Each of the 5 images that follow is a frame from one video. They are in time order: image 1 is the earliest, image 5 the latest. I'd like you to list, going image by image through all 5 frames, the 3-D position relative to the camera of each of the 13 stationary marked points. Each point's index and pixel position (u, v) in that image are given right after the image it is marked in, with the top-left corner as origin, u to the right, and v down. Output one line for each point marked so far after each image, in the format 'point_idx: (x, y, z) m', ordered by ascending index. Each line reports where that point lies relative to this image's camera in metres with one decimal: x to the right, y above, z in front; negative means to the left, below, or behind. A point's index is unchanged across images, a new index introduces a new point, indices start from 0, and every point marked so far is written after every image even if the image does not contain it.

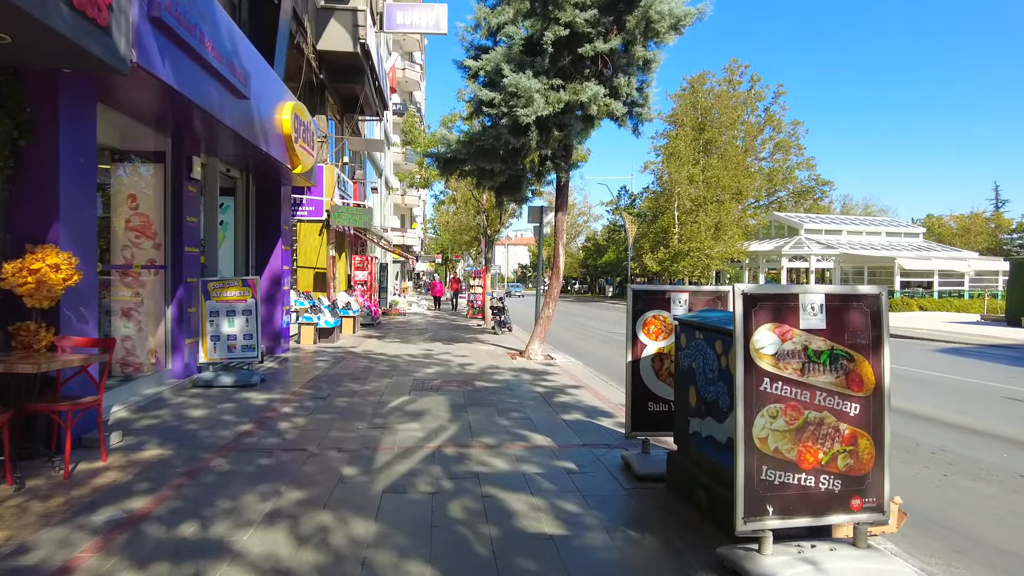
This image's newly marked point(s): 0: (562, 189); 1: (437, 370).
0: (+0.9, +1.8, +11.9) m
1: (-1.2, -1.3, +10.5) m
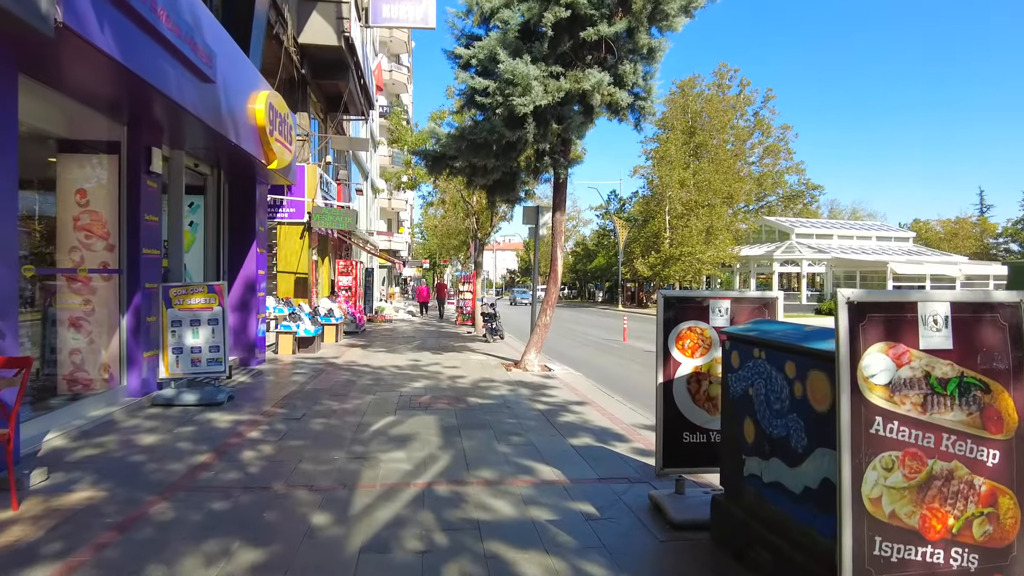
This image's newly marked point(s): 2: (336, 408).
0: (+0.8, +1.7, +11.1) m
1: (-1.2, -1.4, +9.6) m
2: (-2.0, -1.4, +7.7) m
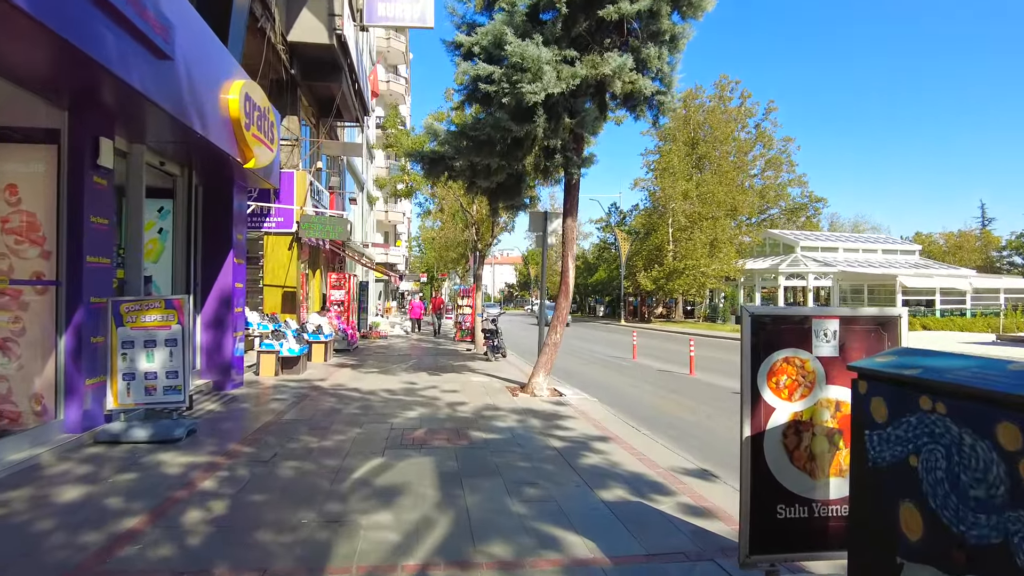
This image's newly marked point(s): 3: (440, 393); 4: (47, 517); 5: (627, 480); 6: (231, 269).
0: (+0.9, +1.5, +10.0) m
1: (-1.1, -1.6, +8.4) m
2: (-1.9, -1.5, +6.4) m
3: (-1.1, -1.6, +10.0) m
4: (-2.9, -1.4, +4.2) m
5: (+0.9, -1.5, +5.3) m
6: (-4.3, +0.3, +10.3) m
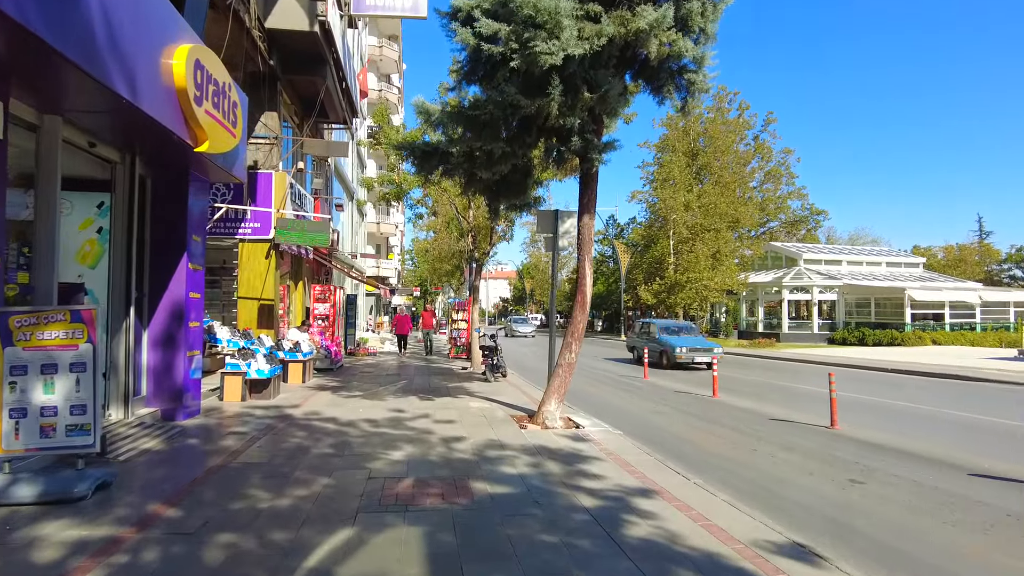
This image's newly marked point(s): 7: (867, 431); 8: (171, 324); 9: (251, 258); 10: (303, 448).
0: (+1.0, +1.3, +8.4) m
1: (-1.0, -1.6, +6.7) m
2: (-1.8, -1.6, +4.8) m
3: (-1.0, -1.7, +8.4) m
4: (-2.8, -1.4, +2.5) m
5: (+1.0, -1.5, +3.7) m
6: (-4.2, +0.1, +8.7) m
7: (+5.1, -2.1, +9.7) m
8: (-4.4, -0.5, +8.6) m
9: (-6.0, +0.7, +15.5) m
10: (-2.2, -1.7, +7.1) m
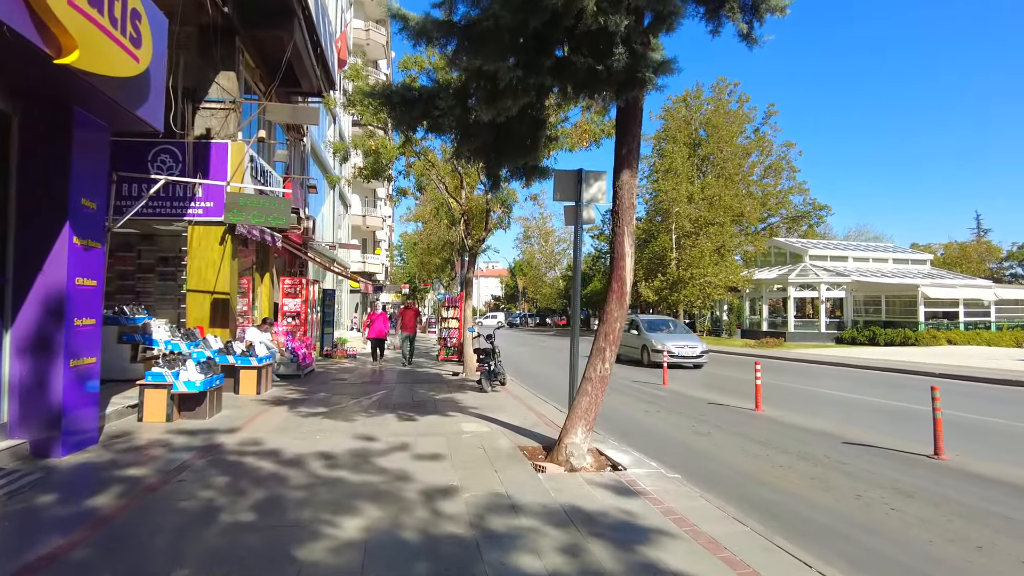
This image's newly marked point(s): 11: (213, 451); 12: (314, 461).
0: (+1.1, +1.5, +6.0) m
1: (-0.9, -1.5, +4.3) m
2: (-1.6, -1.4, +2.4) m
3: (-0.9, -1.5, +6.0) m
4: (-2.6, -1.3, +0.1) m
5: (+1.2, -1.4, +1.4) m
6: (-4.1, +0.3, +6.2) m
7: (+5.2, -1.9, +7.4) m
8: (-4.3, -0.3, +6.2) m
9: (-6.0, +0.8, +13.0) m
10: (-2.1, -1.5, +4.7) m
11: (-3.0, -1.6, +6.6) m
12: (-1.8, -1.6, +6.1) m
